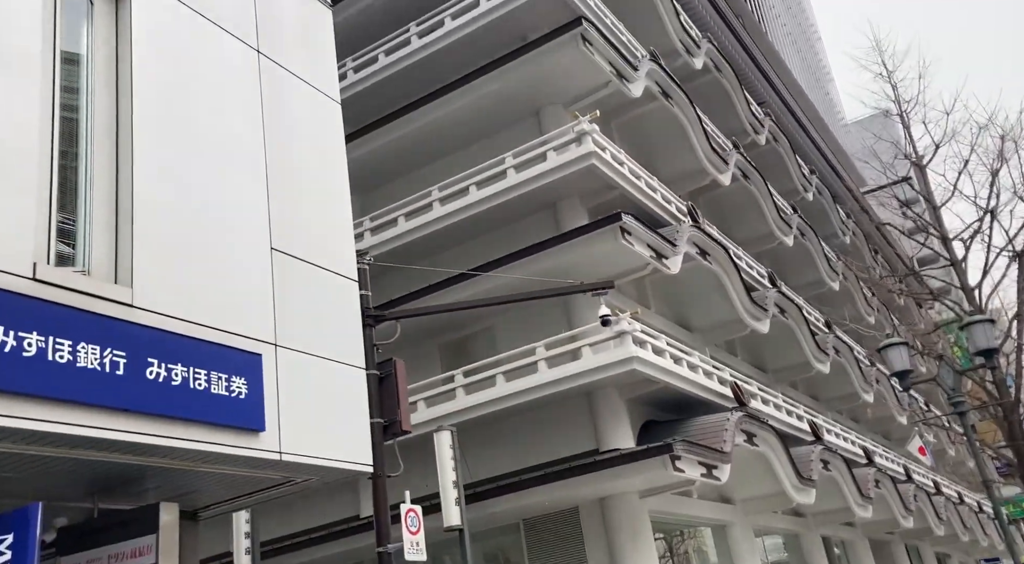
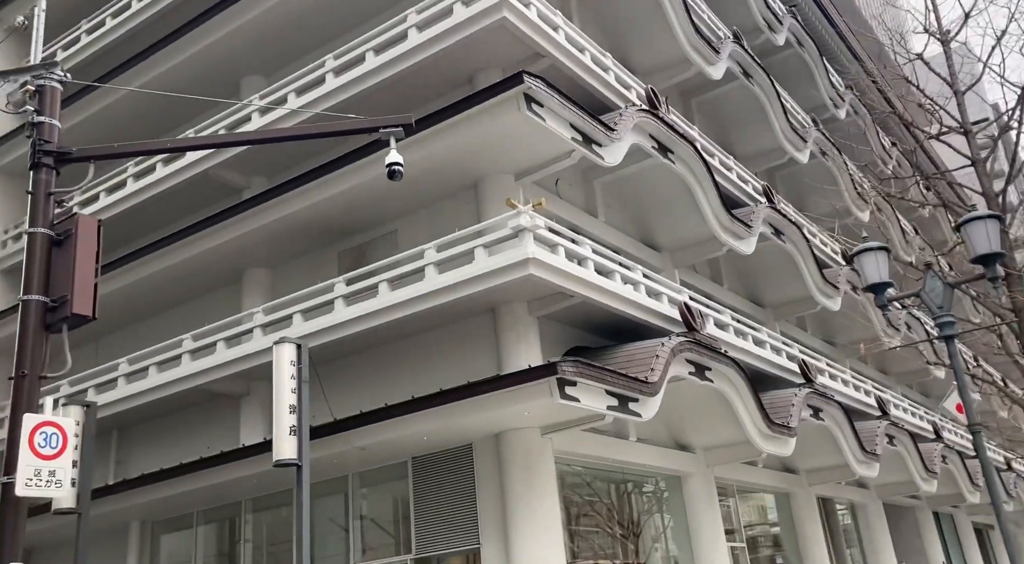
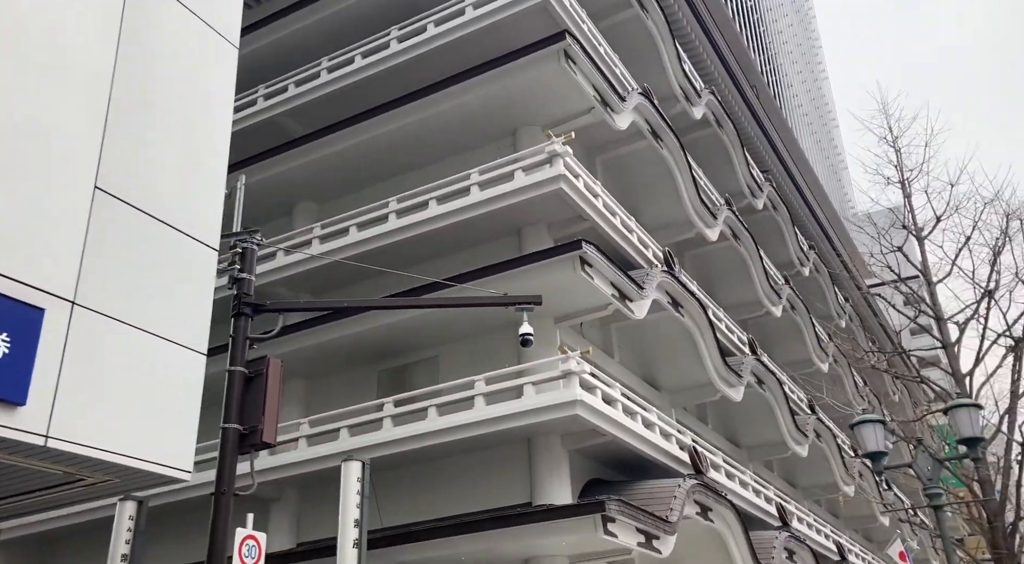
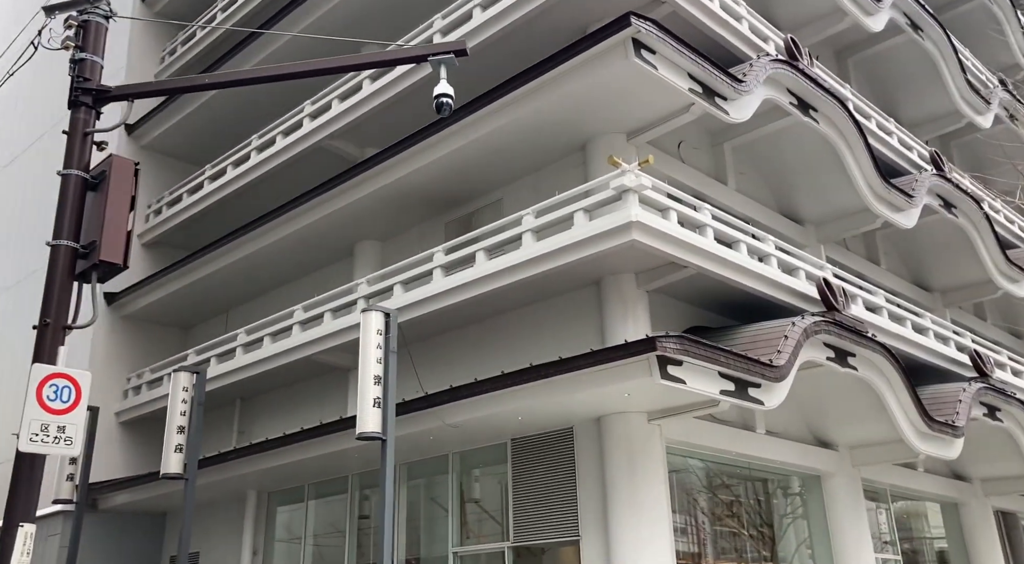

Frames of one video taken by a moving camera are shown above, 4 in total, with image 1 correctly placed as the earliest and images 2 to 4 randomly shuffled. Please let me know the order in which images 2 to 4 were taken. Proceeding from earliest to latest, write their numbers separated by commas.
3, 2, 4
